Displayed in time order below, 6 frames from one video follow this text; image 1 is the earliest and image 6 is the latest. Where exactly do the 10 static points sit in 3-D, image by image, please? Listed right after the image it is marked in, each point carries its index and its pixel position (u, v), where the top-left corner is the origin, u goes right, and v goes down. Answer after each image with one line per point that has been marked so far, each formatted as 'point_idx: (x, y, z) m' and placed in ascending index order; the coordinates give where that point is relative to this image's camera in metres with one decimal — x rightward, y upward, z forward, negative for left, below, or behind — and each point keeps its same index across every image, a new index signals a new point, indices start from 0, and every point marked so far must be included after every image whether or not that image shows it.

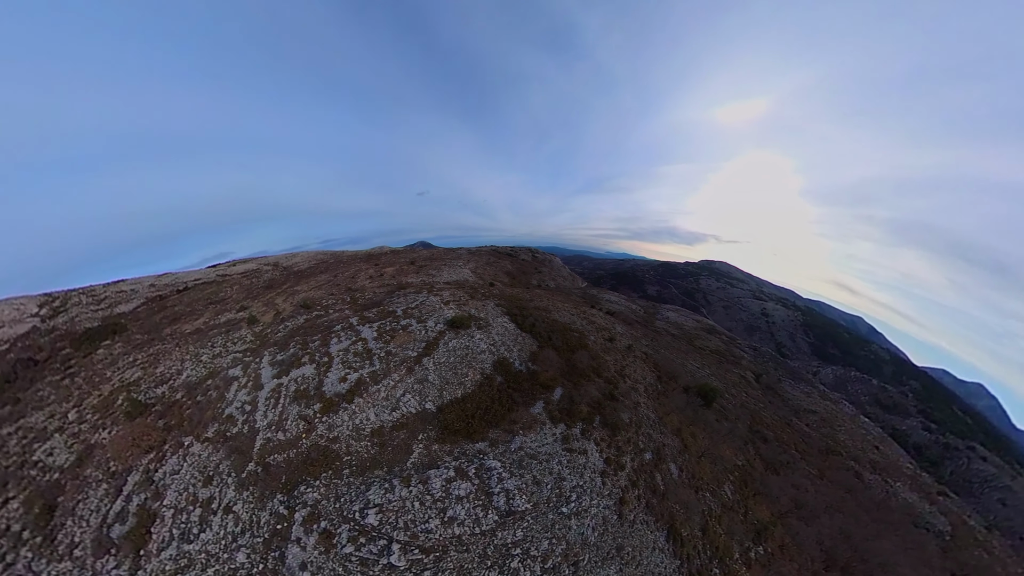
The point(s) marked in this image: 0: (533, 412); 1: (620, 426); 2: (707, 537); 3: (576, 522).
0: (+1.0, -6.3, +18.7) m
1: (+5.5, -7.0, +19.2) m
2: (+8.6, -11.1, +16.3) m
3: (+2.7, -9.4, +15.4) m
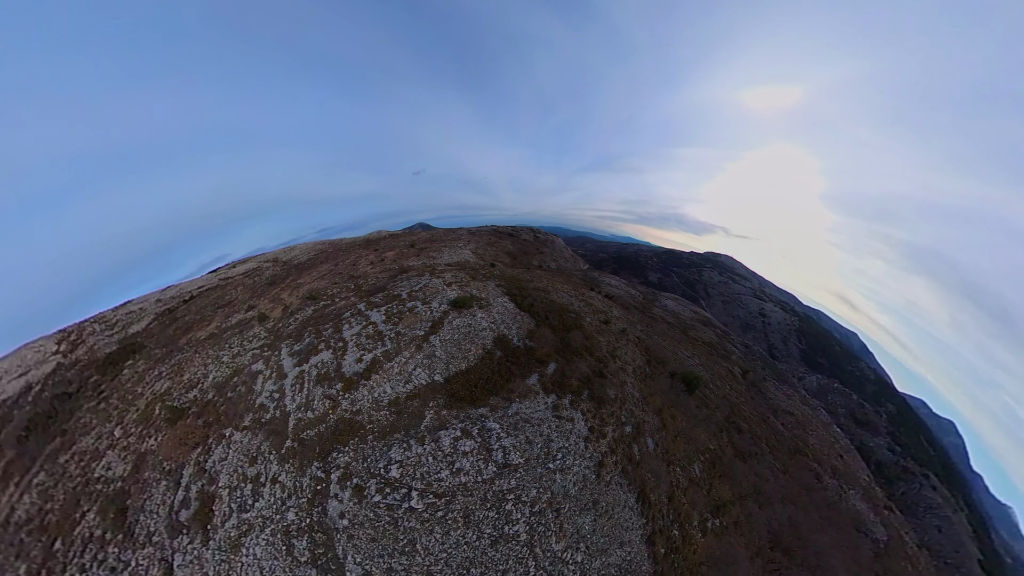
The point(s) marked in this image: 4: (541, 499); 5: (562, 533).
0: (+0.9, -5.4, +20.7) m
1: (+5.3, -6.4, +21.3) m
2: (+8.0, -10.9, +18.8) m
3: (+2.3, -8.7, +17.6) m
4: (+1.5, -9.3, +16.9) m
5: (+2.3, -10.5, +16.5) m
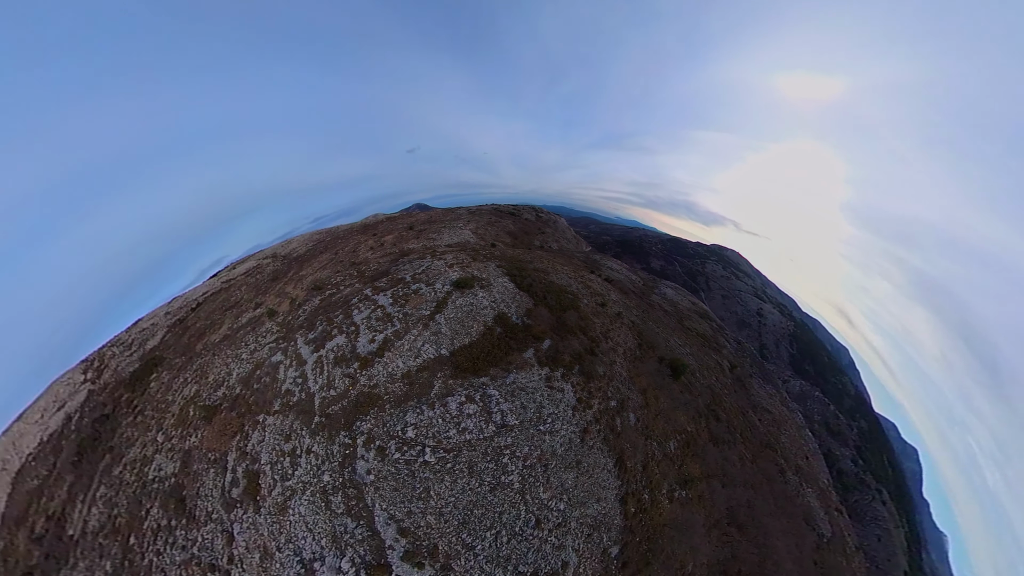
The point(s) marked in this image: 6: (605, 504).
0: (+0.8, -4.0, +22.3) m
1: (+5.1, -5.4, +23.1) m
2: (+7.4, -10.3, +20.9) m
3: (+1.9, -7.7, +19.5) m
4: (+1.1, -8.3, +18.8) m
5: (+1.8, -9.5, +18.5) m
6: (+4.7, -10.9, +19.0) m
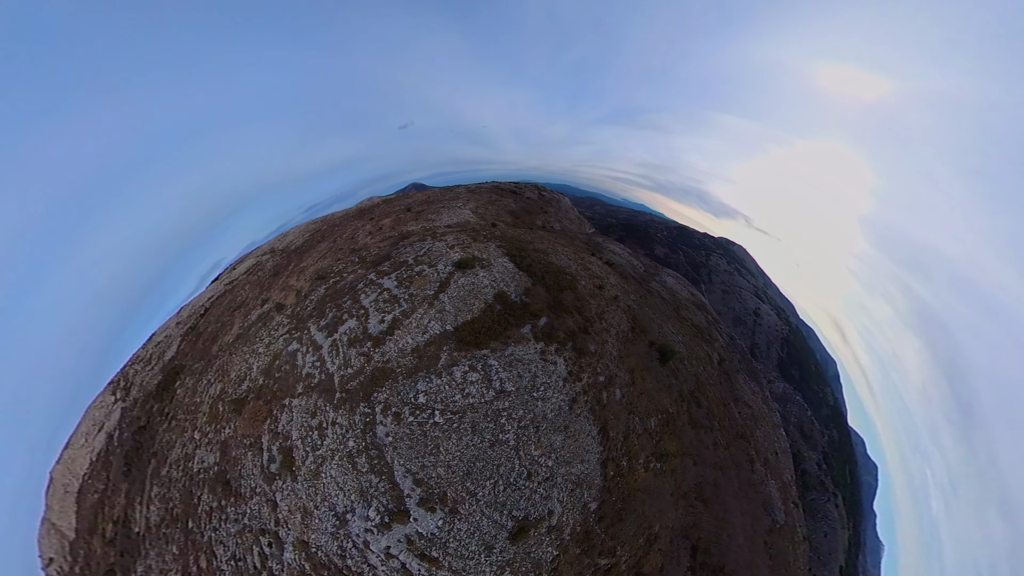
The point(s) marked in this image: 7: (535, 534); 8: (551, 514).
0: (+0.7, -2.7, +23.9) m
1: (+4.9, -4.3, +24.8) m
2: (+7.0, -9.5, +23.0) m
3: (+1.7, -6.6, +21.3) m
4: (+0.8, -7.2, +20.7) m
5: (+1.5, -8.5, +20.5) m
6: (+4.2, -10.0, +21.1) m
7: (+1.2, -12.4, +19.1) m
8: (+2.0, -11.8, +19.6) m
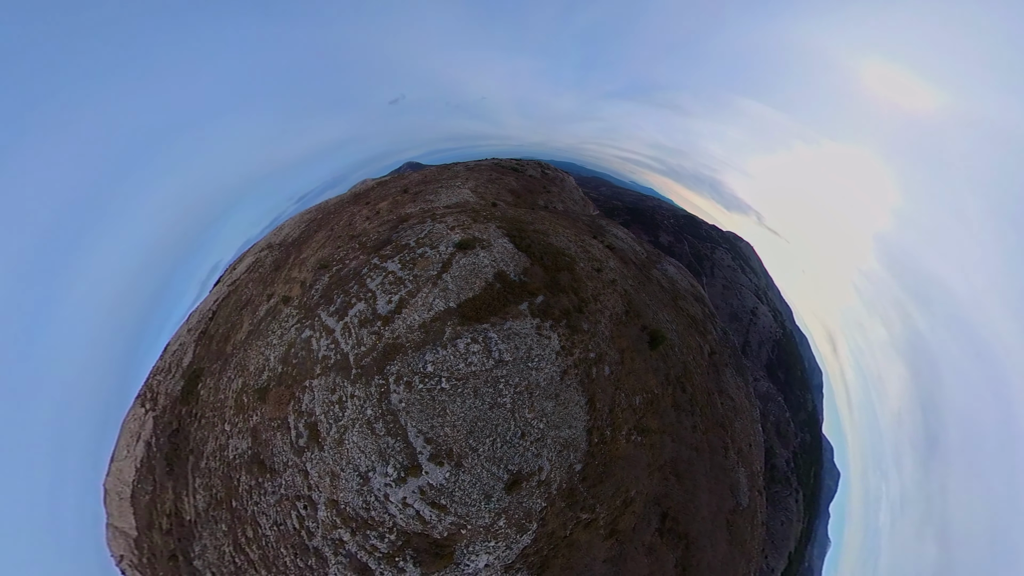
0: (+0.7, -1.4, +25.7) m
1: (+4.8, -3.1, +26.8) m
2: (+6.7, -8.4, +25.3) m
3: (+1.5, -5.5, +23.4) m
4: (+0.6, -6.0, +22.8) m
5: (+1.2, -7.4, +22.6) m
6: (+3.9, -9.0, +23.4) m
7: (+0.7, -11.4, +21.5) m
8: (+1.6, -10.7, +22.0) m
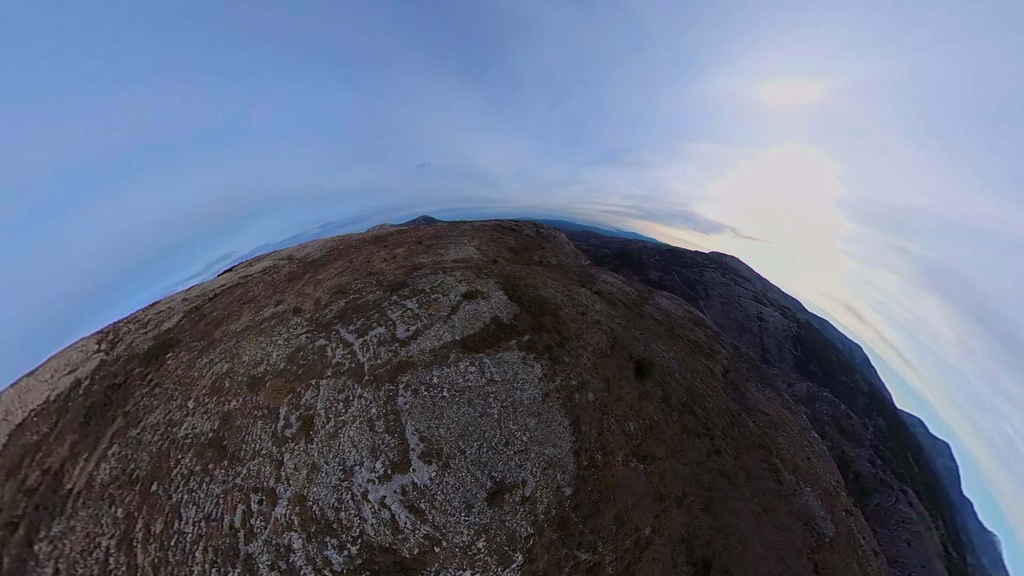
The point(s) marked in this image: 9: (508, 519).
0: (-1.0, -3.0, +25.5) m
1: (+3.2, -4.5, +26.3) m
2: (+5.6, -9.3, +24.0) m
3: (+0.1, -6.6, +22.6) m
4: (-0.8, -7.1, +21.9) m
5: (0.0, -8.3, +21.5) m
6: (+2.8, -9.8, +22.0) m
7: (-0.1, -12.2, +19.7) m
8: (+0.7, -11.5, +20.3) m
9: (-0.1, -12.9, +19.5) m
